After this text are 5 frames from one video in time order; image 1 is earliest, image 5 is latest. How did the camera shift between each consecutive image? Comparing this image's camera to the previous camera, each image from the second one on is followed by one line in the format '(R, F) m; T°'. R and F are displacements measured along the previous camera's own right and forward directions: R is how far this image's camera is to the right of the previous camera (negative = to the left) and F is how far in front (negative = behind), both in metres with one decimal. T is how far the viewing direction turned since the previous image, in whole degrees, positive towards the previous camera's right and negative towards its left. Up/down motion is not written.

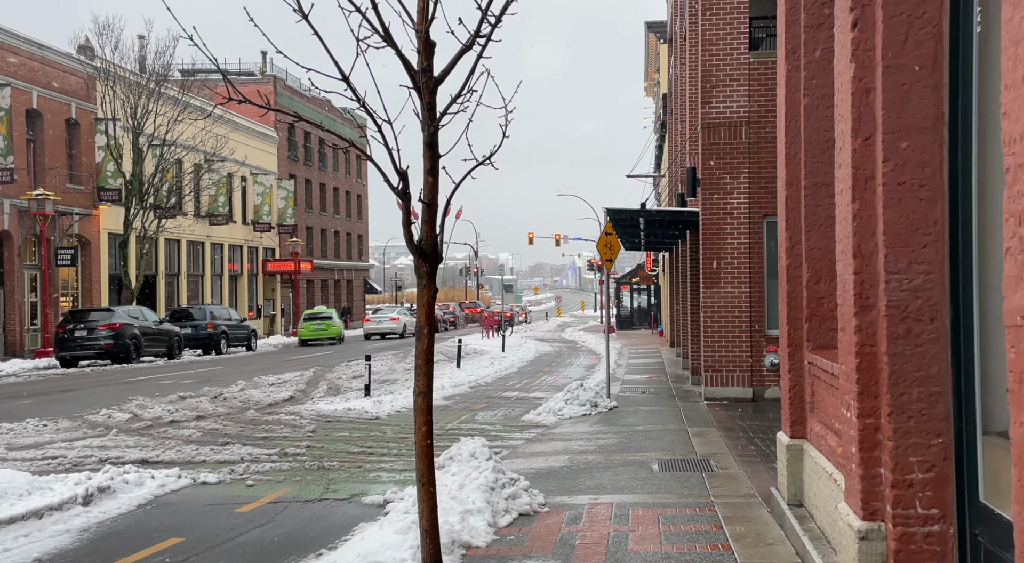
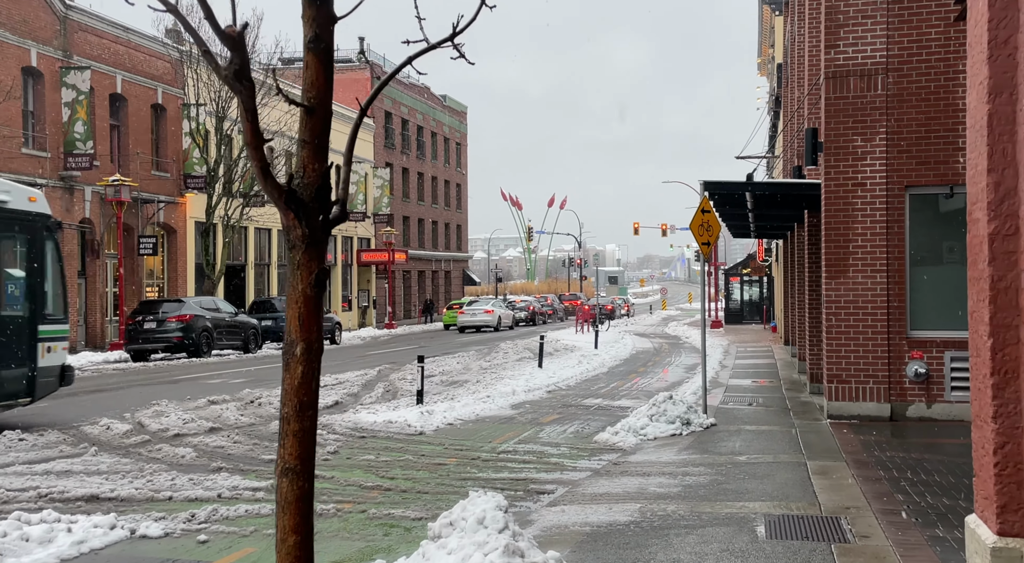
(+0.4, +2.9) m; -6°
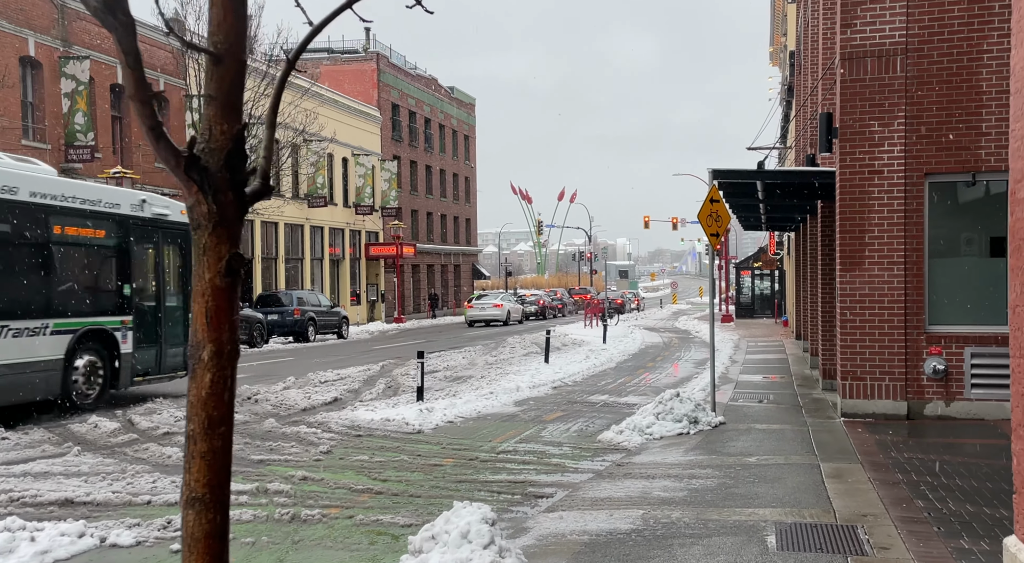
(+0.1, +0.5) m; -1°
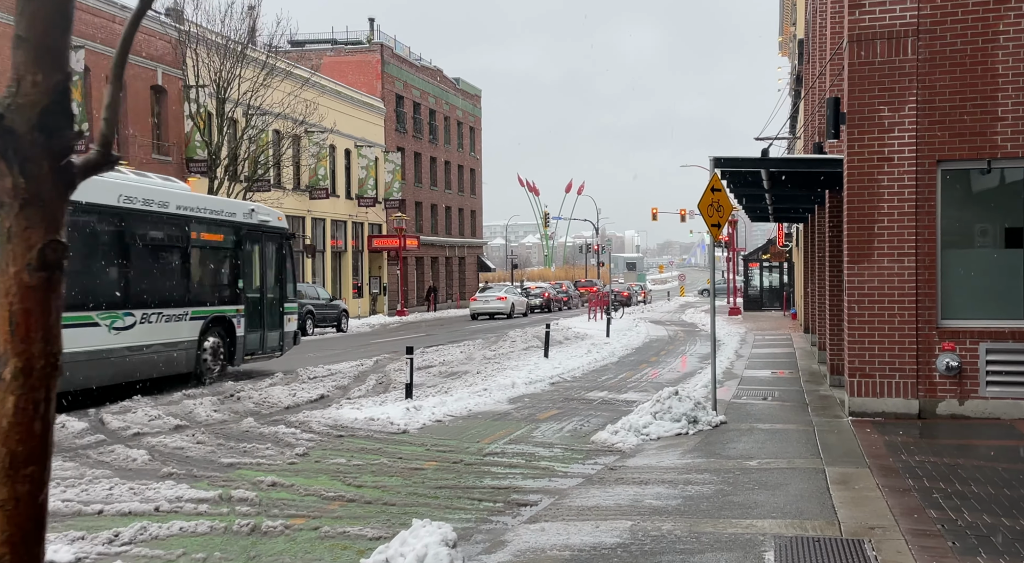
(+0.2, +0.6) m; 0°
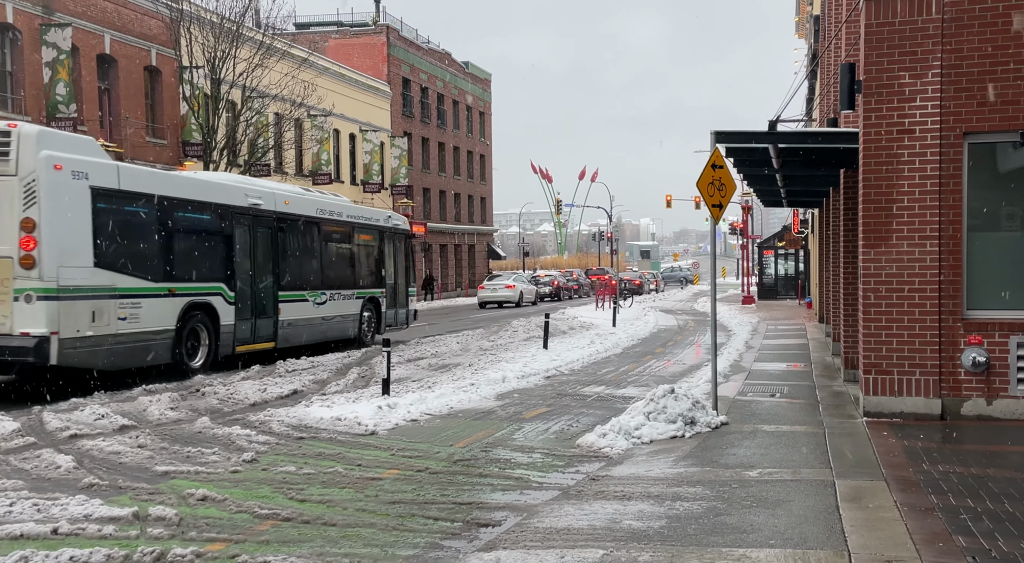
(+0.4, +1.1) m; -1°
